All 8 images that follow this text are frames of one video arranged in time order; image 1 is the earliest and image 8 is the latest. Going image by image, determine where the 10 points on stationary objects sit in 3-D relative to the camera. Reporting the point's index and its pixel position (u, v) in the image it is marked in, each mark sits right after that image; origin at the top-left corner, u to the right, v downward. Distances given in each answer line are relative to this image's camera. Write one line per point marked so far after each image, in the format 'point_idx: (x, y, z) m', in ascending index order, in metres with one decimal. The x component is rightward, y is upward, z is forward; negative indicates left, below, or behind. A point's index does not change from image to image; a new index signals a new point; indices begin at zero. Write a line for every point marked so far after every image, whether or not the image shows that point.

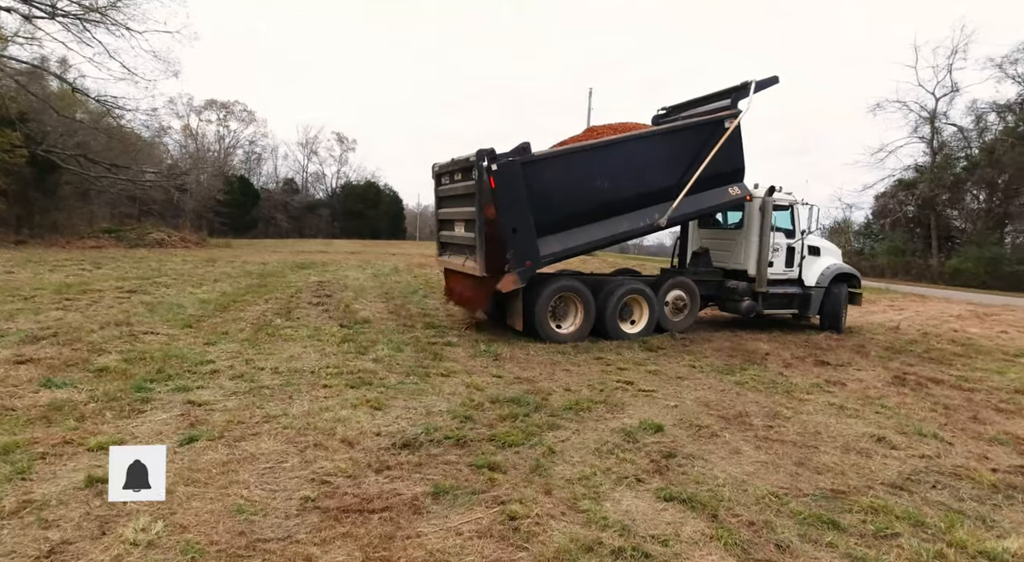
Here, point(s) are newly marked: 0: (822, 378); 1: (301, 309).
0: (+3.6, -1.1, +6.8) m
1: (-3.4, -0.4, +9.6) m
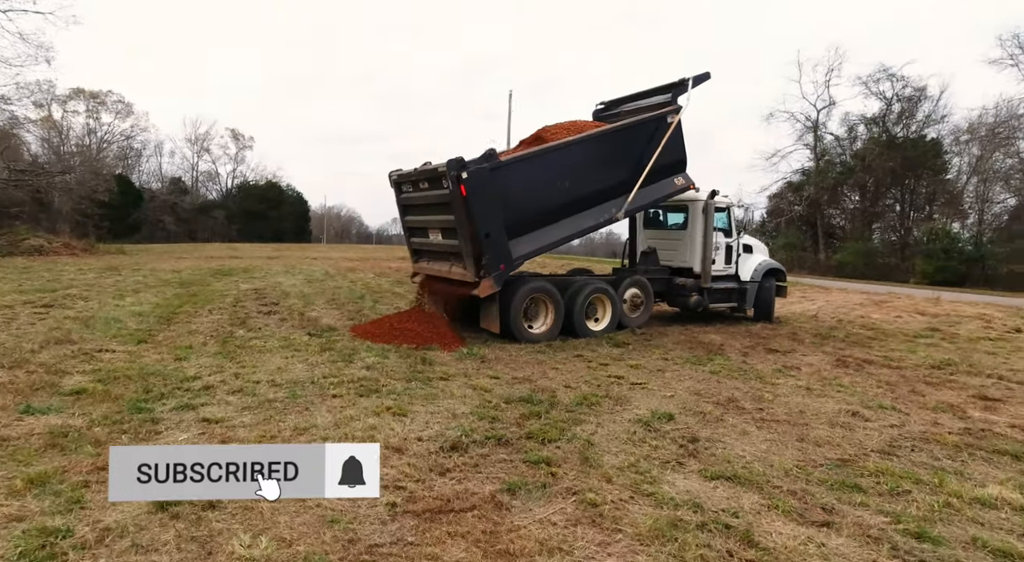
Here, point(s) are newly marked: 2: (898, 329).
0: (+3.4, -1.0, +7.5) m
1: (-3.9, -0.6, +9.3) m
2: (+7.0, -0.9, +11.0) m
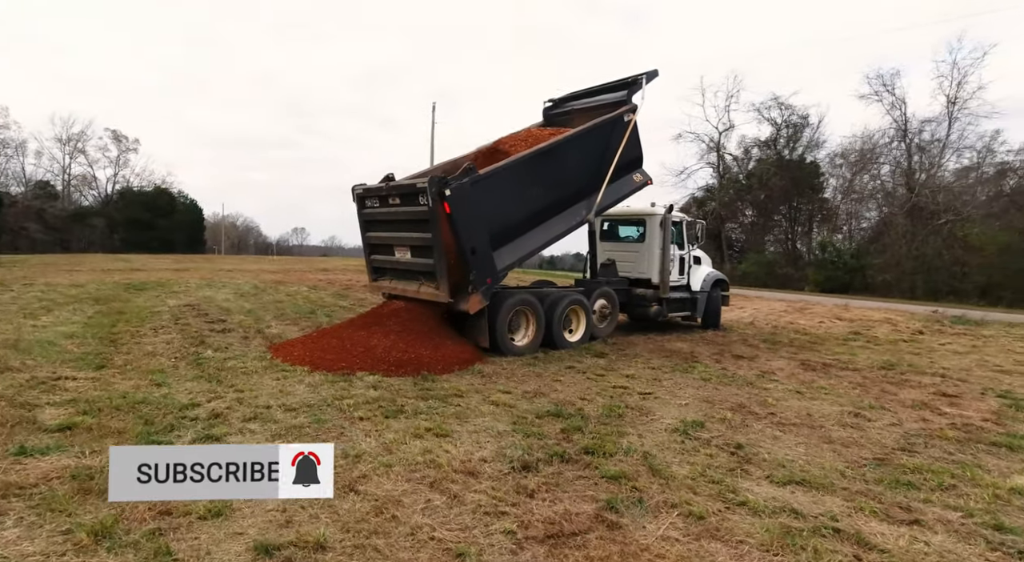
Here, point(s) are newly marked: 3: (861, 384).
0: (+3.3, -1.2, +8.0) m
1: (-4.2, -0.8, +8.5) m
2: (+6.3, -1.0, +12.0) m
3: (+4.3, -1.2, +7.4) m
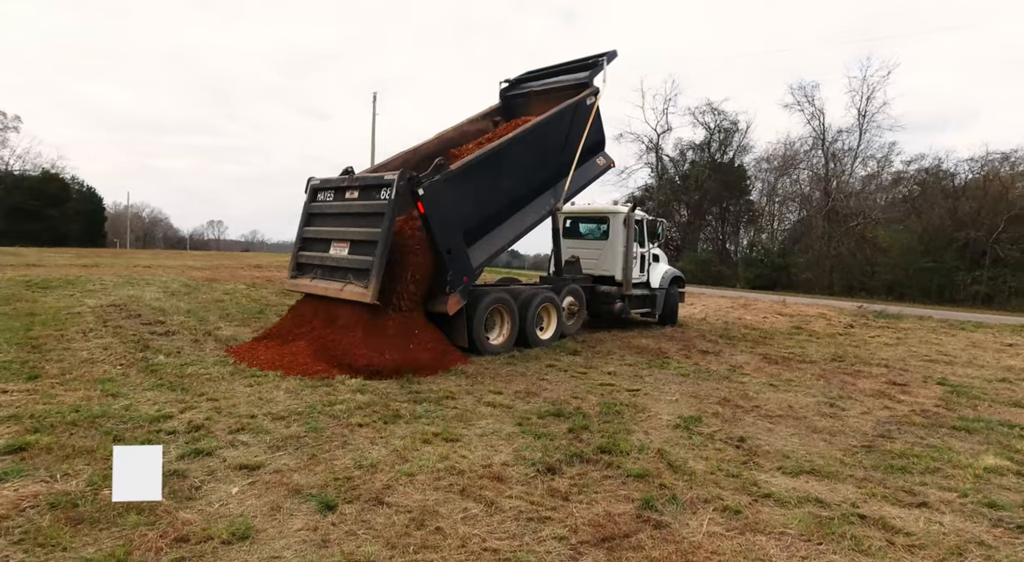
0: (+3.0, -1.1, +8.3) m
1: (-4.6, -0.8, +7.9) m
2: (+5.4, -1.0, +12.6) m
3: (+4.0, -1.2, +7.8) m
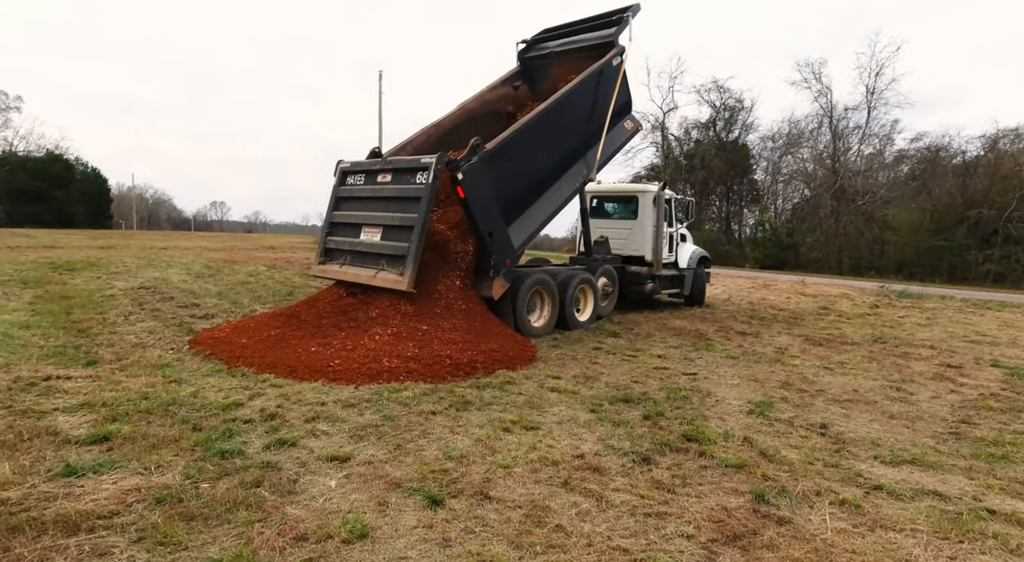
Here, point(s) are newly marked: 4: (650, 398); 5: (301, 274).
0: (+3.5, -0.9, +8.2) m
1: (-4.0, -0.5, +7.7) m
2: (+6.0, -0.6, +12.5) m
3: (+4.6, -0.9, +7.7) m
4: (+1.3, -1.0, +5.5) m
5: (-5.0, +0.2, +14.3) m
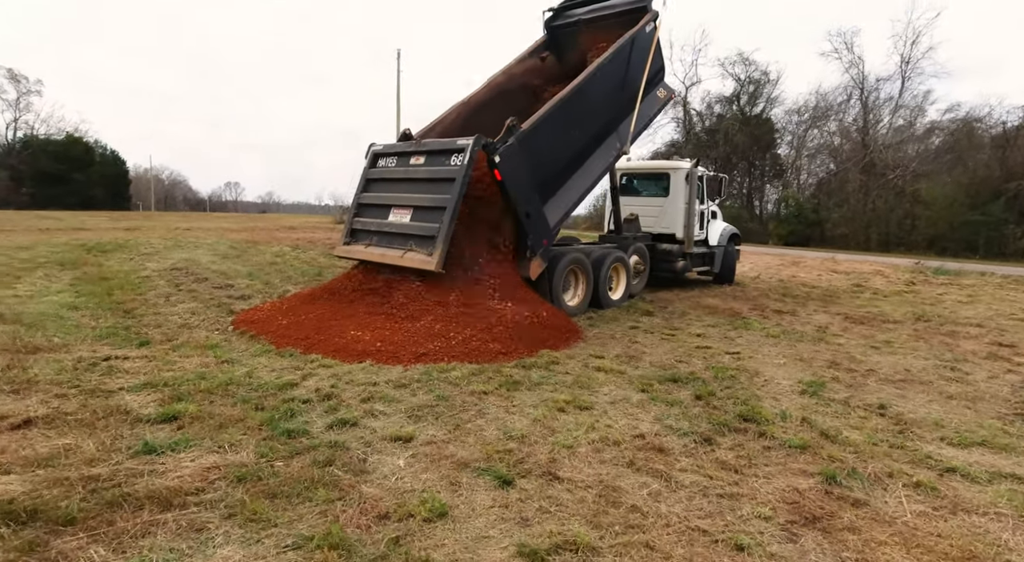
0: (+4.0, -0.6, +8.1) m
1: (-3.5, -0.3, +7.7) m
2: (+6.5, -0.1, +12.3) m
3: (+5.0, -0.7, +7.6) m
4: (+1.7, -0.9, +5.4) m
5: (-4.4, +0.7, +14.4) m
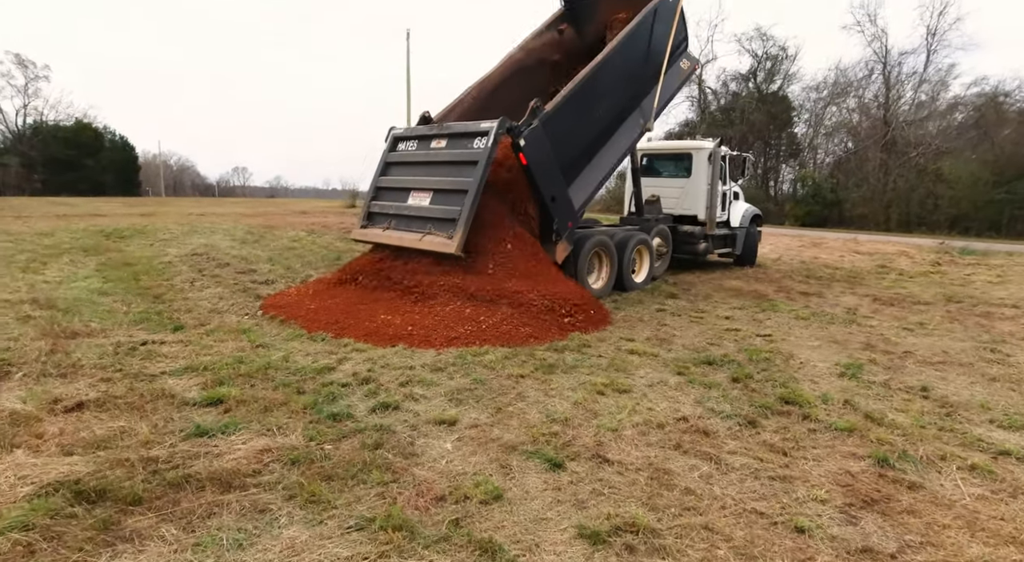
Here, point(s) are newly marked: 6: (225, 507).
0: (+4.3, -0.3, +8.0) m
1: (-3.2, -0.1, +7.7) m
2: (+6.9, +0.3, +12.2) m
3: (+5.4, -0.4, +7.5) m
4: (+2.0, -0.7, +5.4) m
5: (-4.0, +1.0, +14.4) m
6: (-1.2, -1.0, +2.6) m
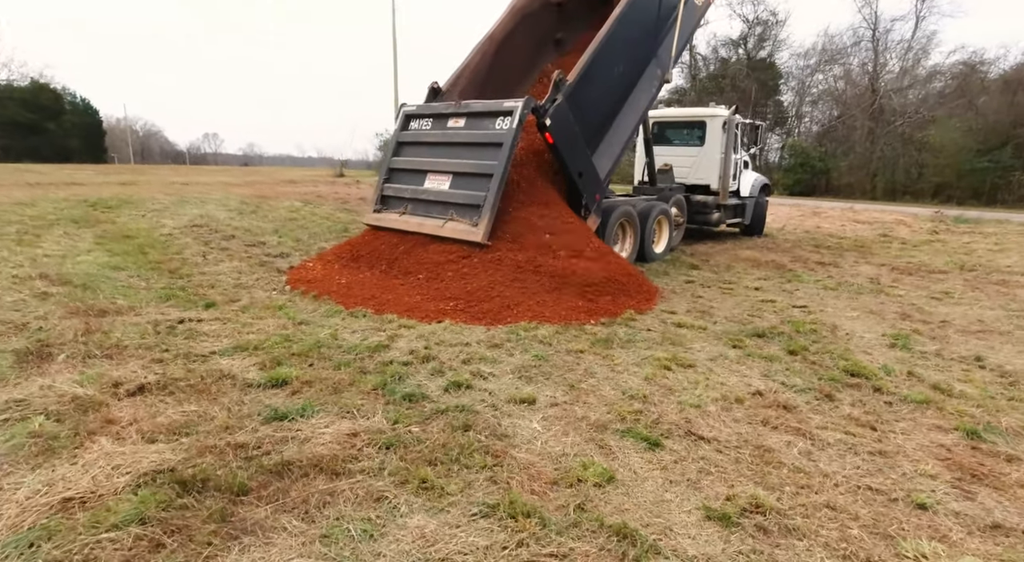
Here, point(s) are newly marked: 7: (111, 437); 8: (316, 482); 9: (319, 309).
0: (+4.7, +0.1, +8.0) m
1: (-2.9, +0.2, +7.5) m
2: (+7.1, +0.9, +12.3) m
3: (+5.7, 0.0, +7.5) m
4: (+2.4, -0.4, +5.4) m
5: (-3.9, +1.7, +14.0) m
6: (-0.7, -0.9, +2.5) m
7: (-1.9, -0.7, +2.8) m
8: (-0.8, -0.9, +2.6) m
9: (-1.8, -0.2, +5.5) m
